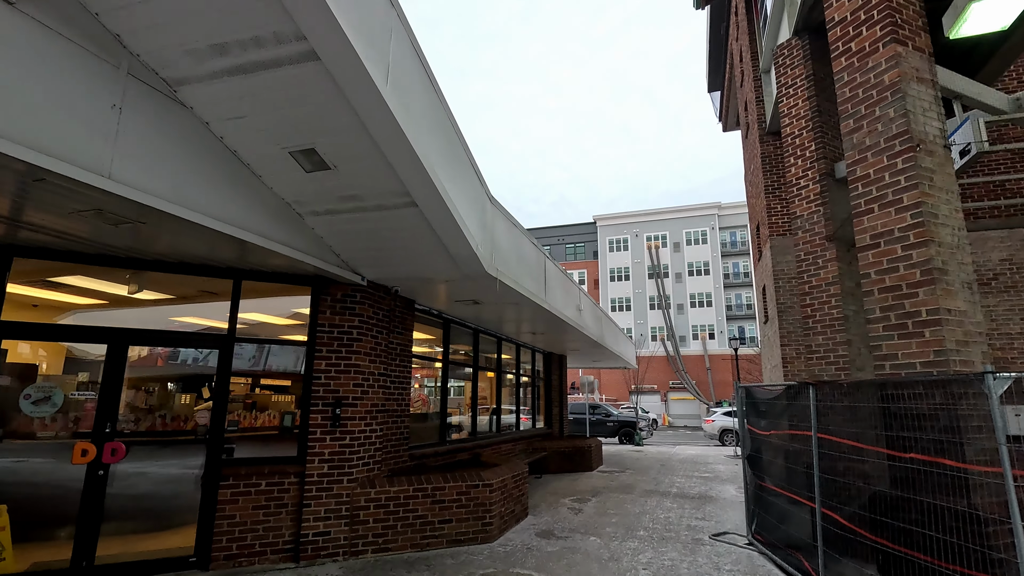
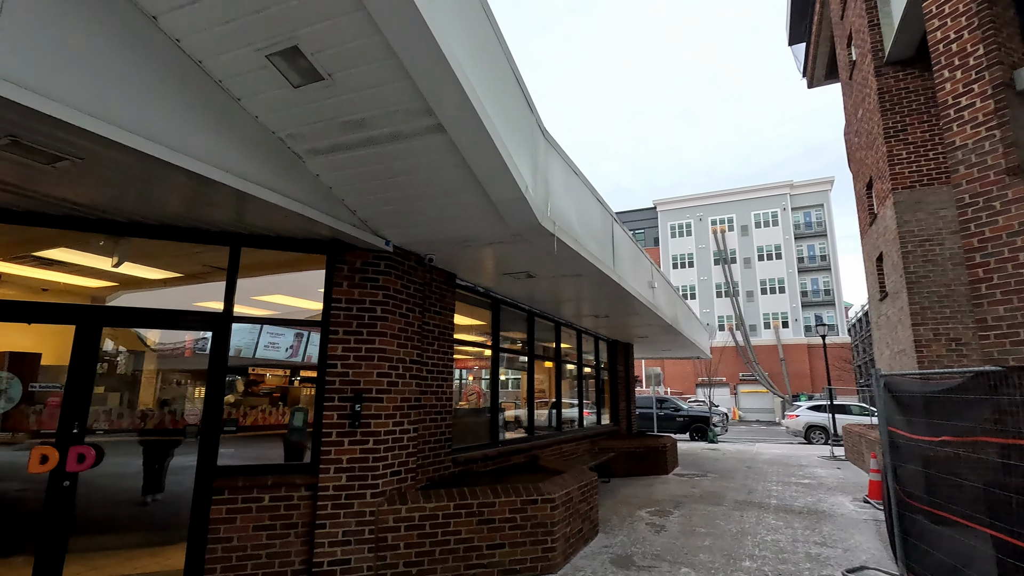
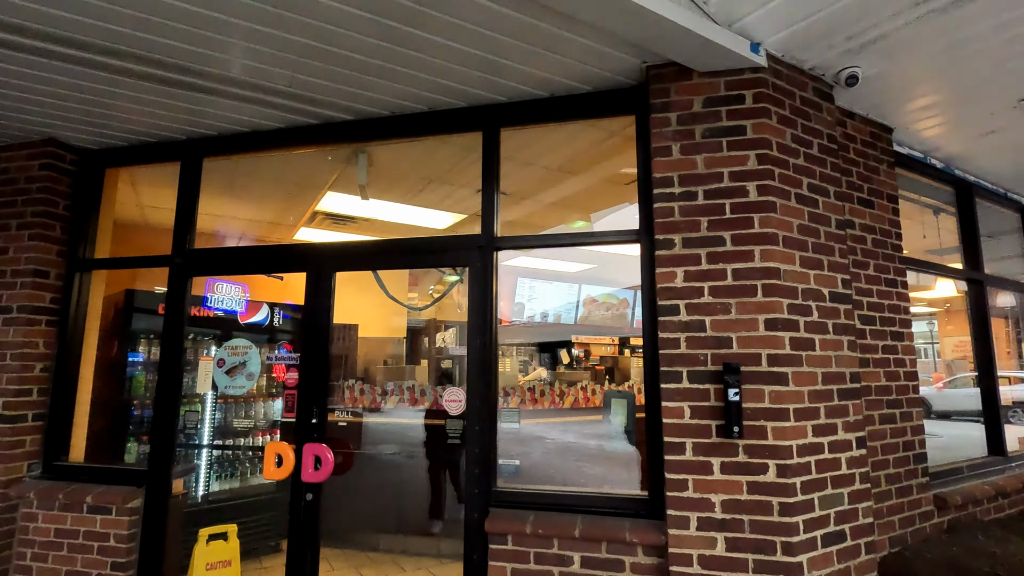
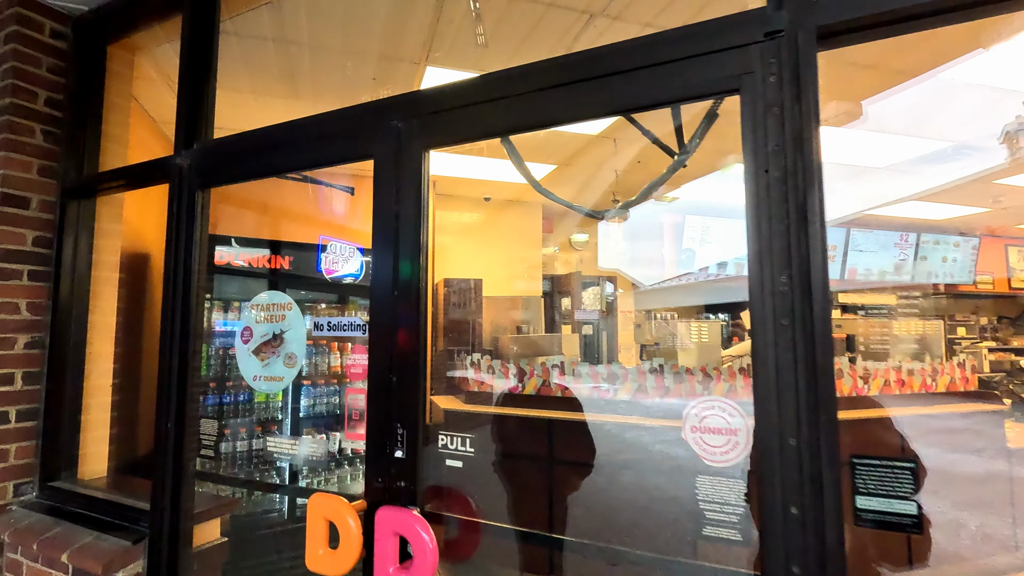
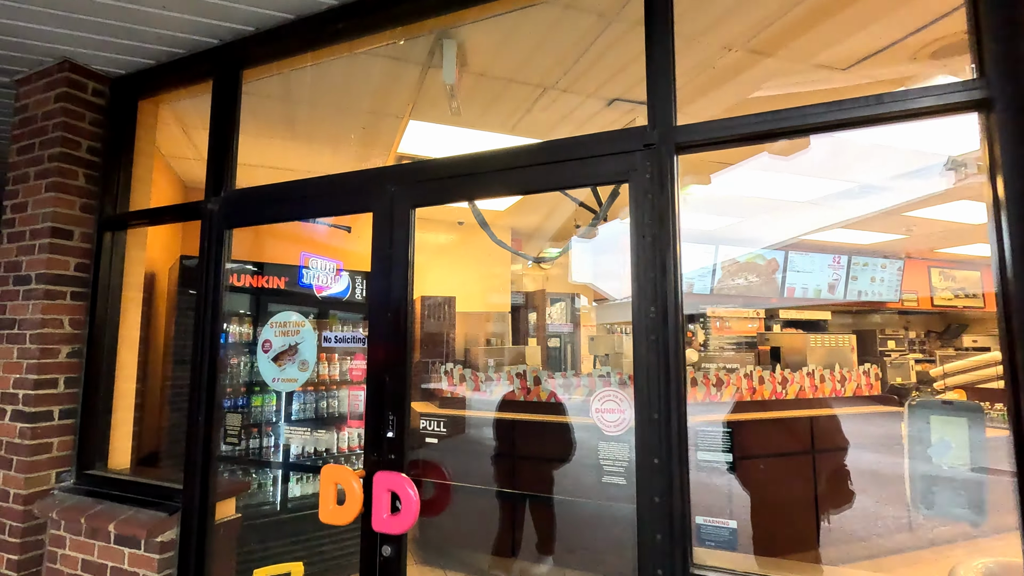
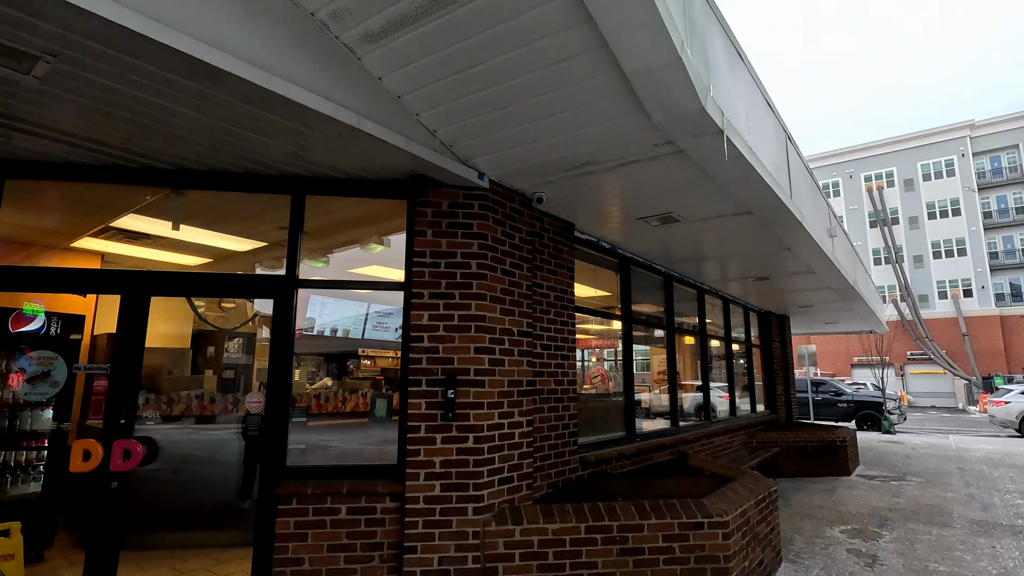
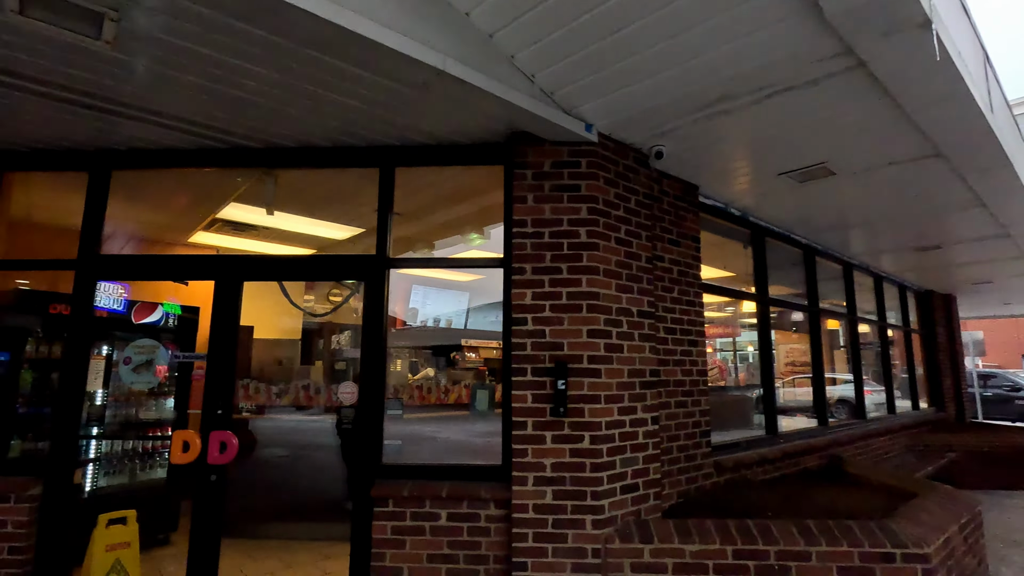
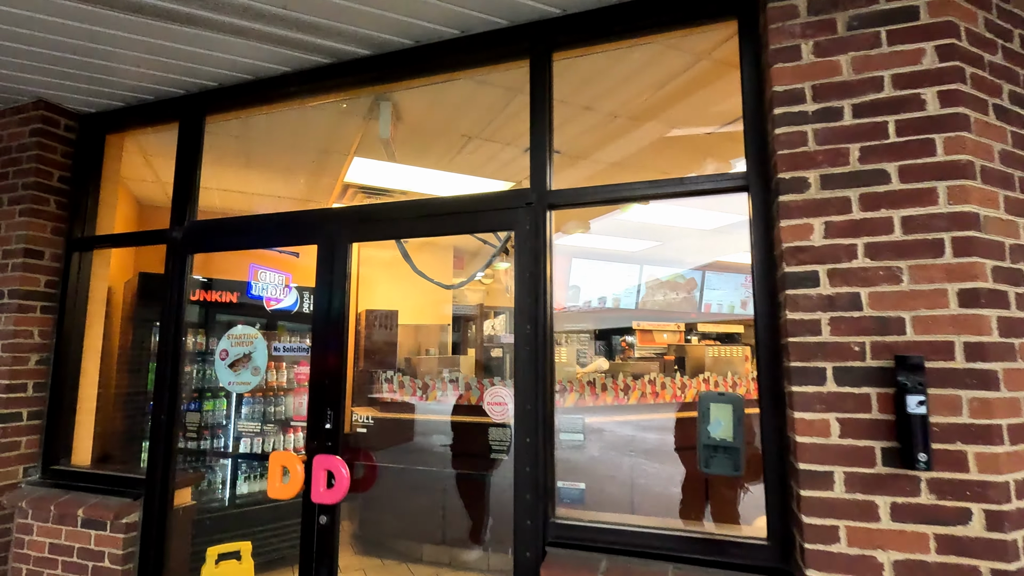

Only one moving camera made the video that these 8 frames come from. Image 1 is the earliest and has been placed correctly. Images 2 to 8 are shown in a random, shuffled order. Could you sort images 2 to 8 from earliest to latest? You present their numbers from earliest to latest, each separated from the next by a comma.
2, 6, 7, 3, 8, 5, 4
